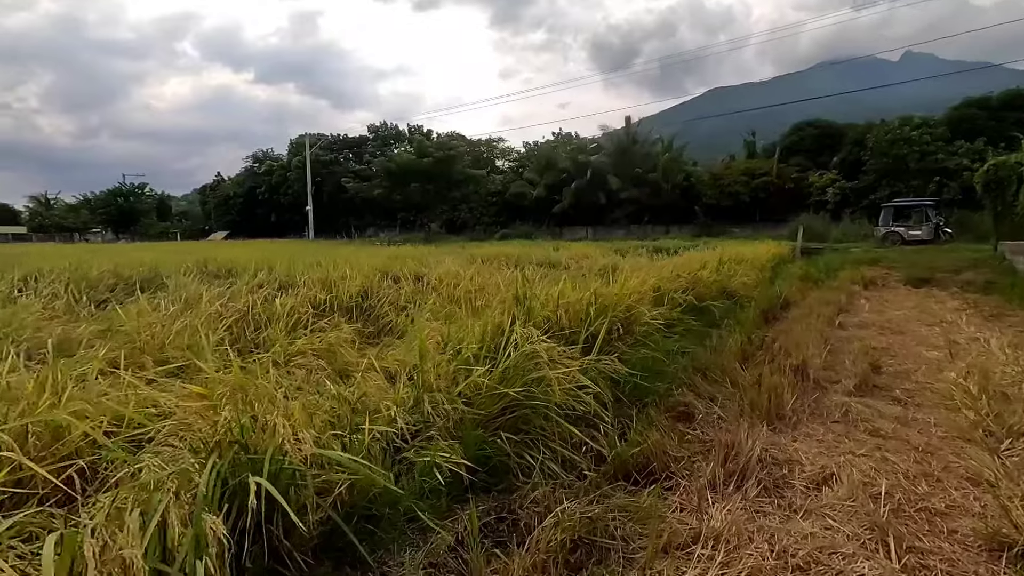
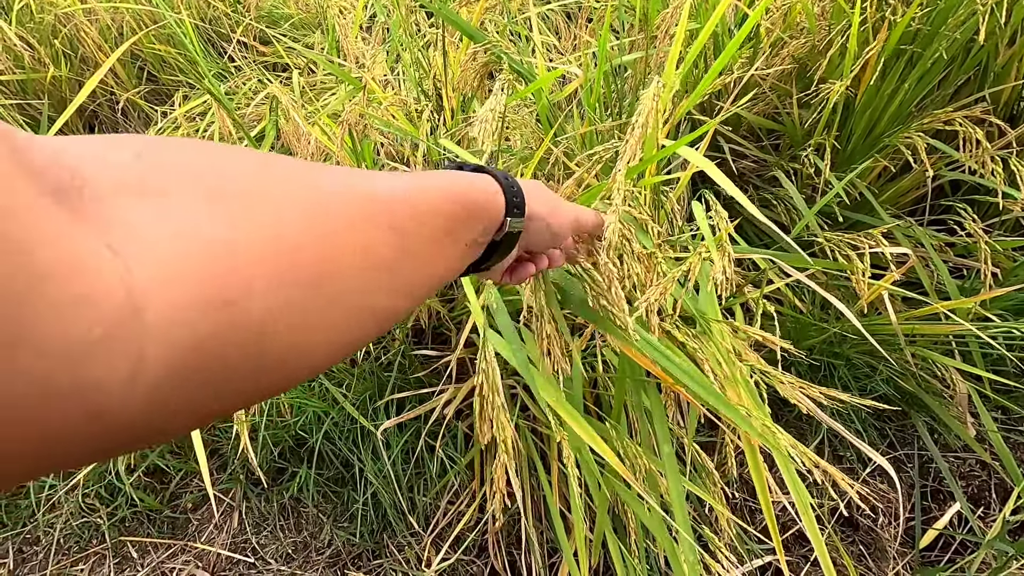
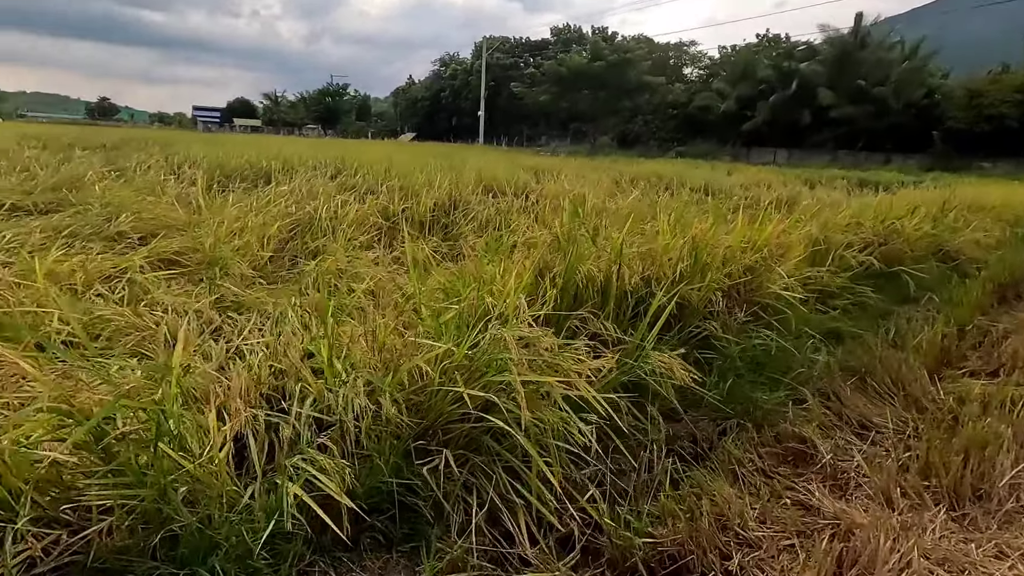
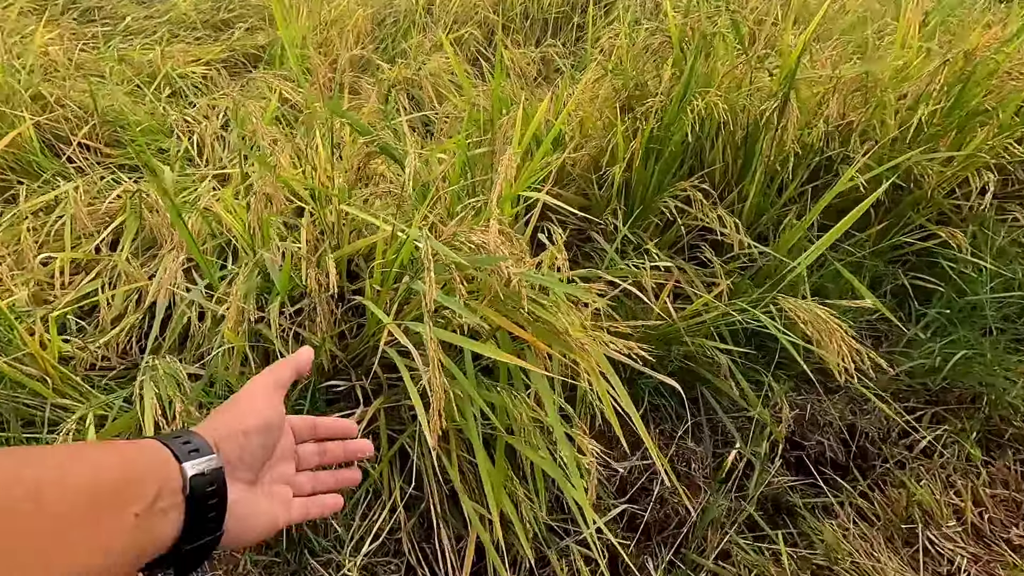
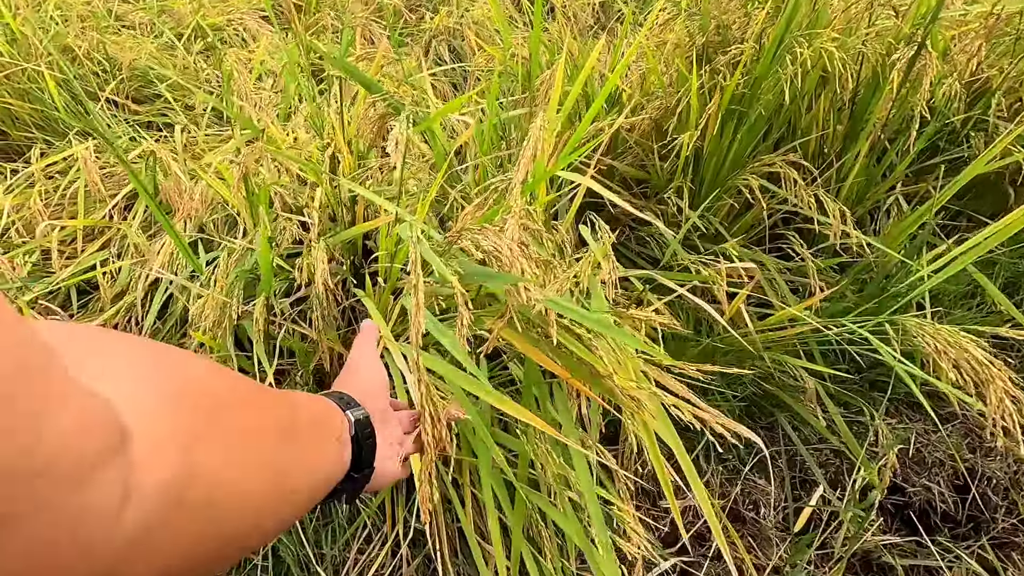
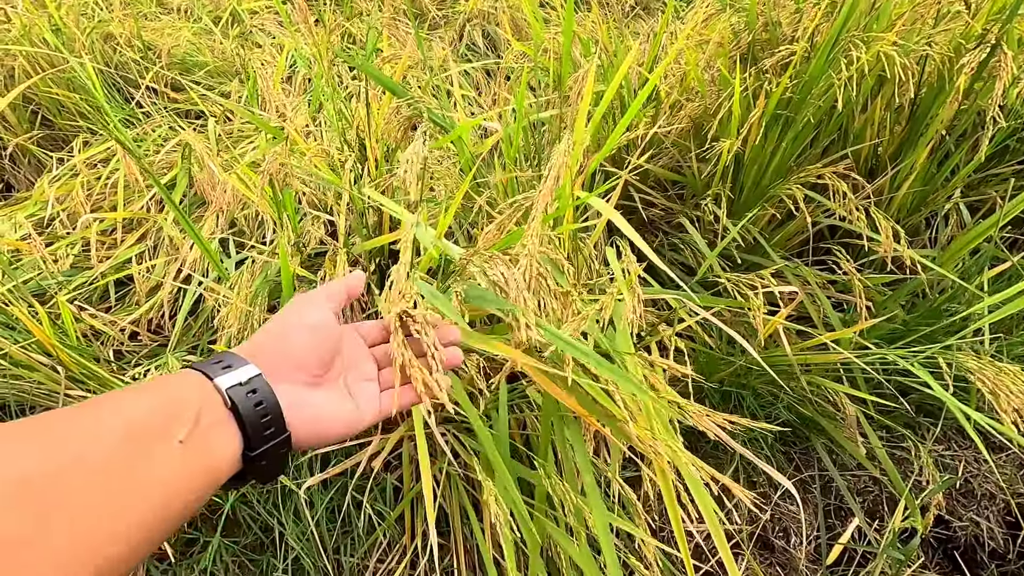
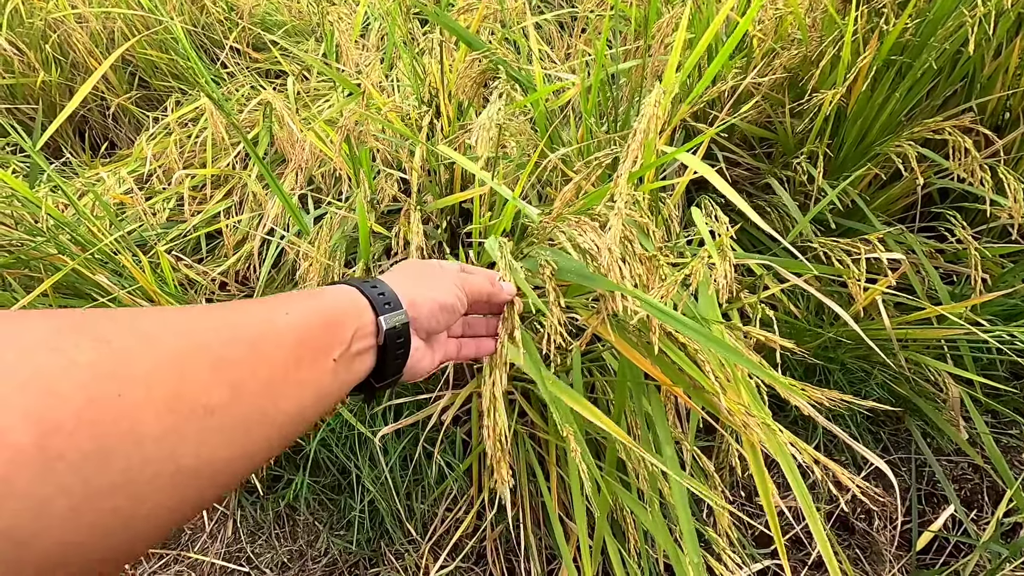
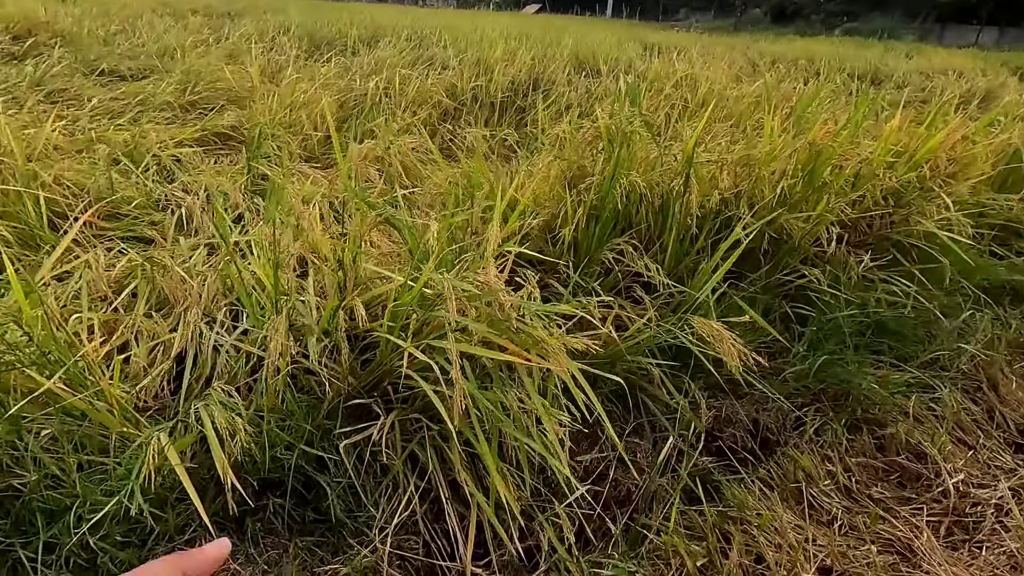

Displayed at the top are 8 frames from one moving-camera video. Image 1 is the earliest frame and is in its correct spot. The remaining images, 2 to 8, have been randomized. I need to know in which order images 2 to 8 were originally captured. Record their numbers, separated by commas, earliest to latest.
3, 8, 4, 5, 6, 7, 2
